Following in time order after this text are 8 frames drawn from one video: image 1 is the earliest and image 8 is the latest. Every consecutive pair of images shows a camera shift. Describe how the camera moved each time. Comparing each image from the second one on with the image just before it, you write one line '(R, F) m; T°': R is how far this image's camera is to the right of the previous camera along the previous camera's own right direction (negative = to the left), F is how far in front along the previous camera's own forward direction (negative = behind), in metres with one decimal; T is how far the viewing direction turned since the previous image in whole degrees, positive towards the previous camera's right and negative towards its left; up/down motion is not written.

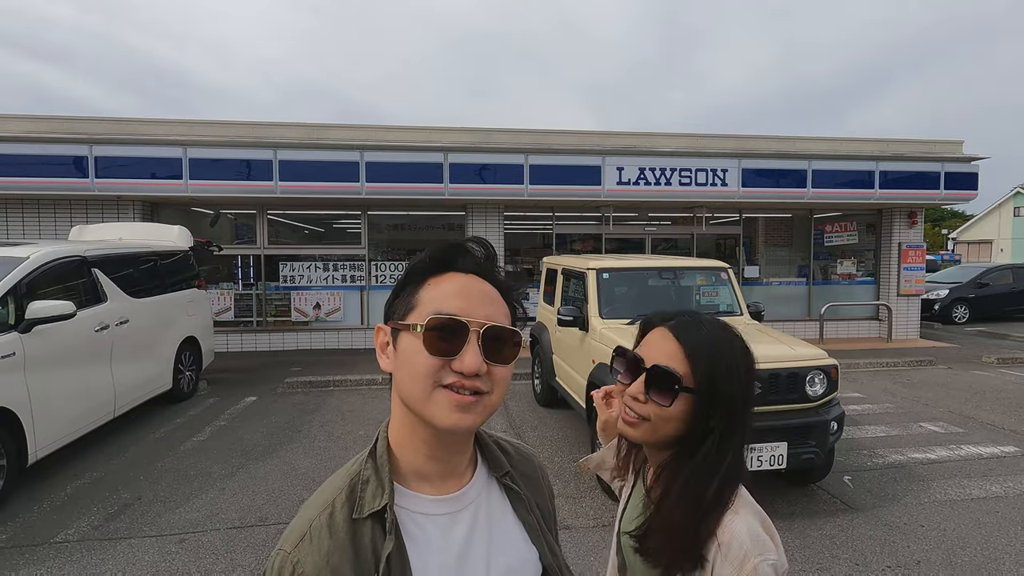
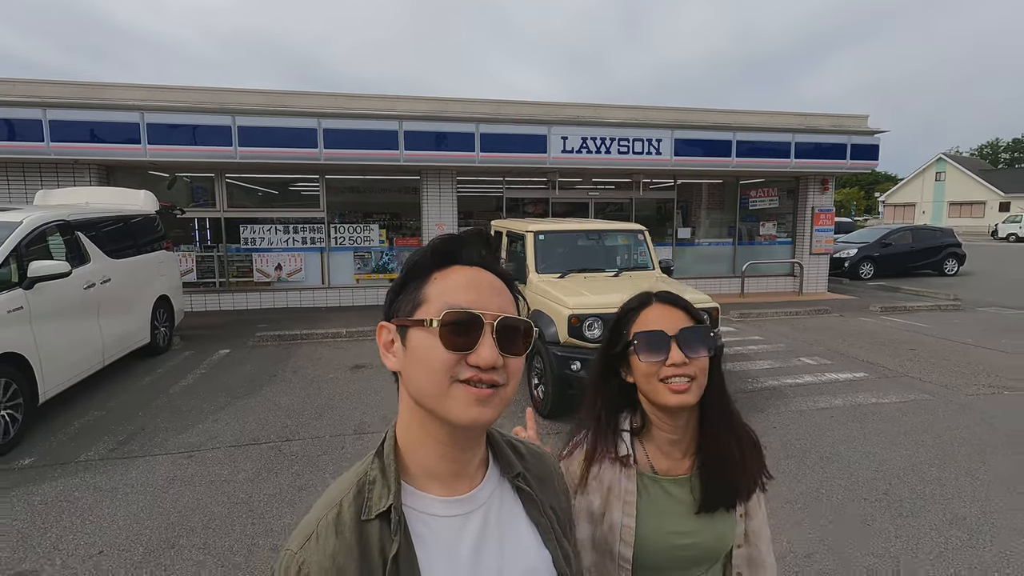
(+0.1, -0.8) m; +5°
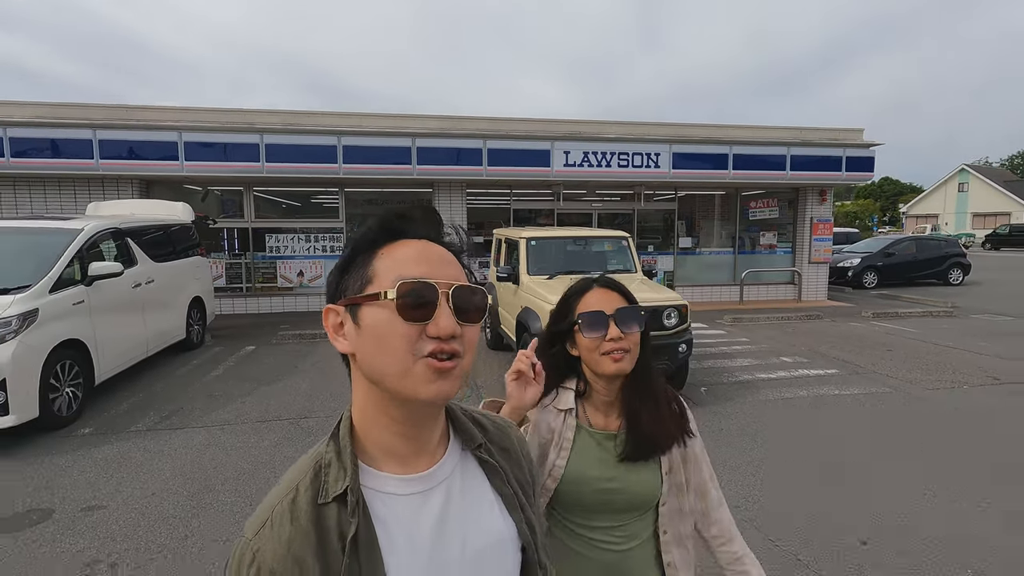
(+0.3, -0.6) m; -2°
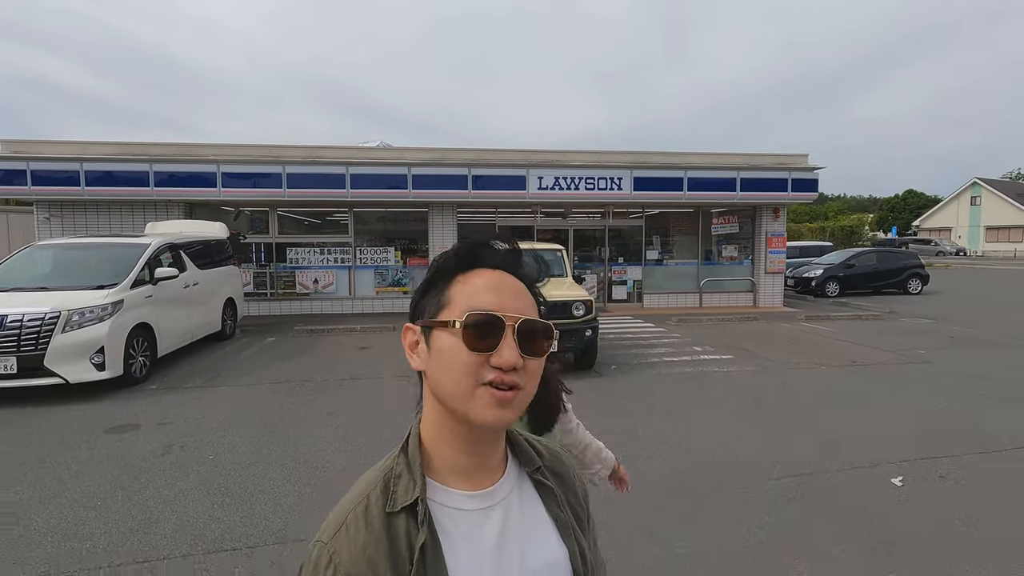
(+1.0, -1.8) m; -2°
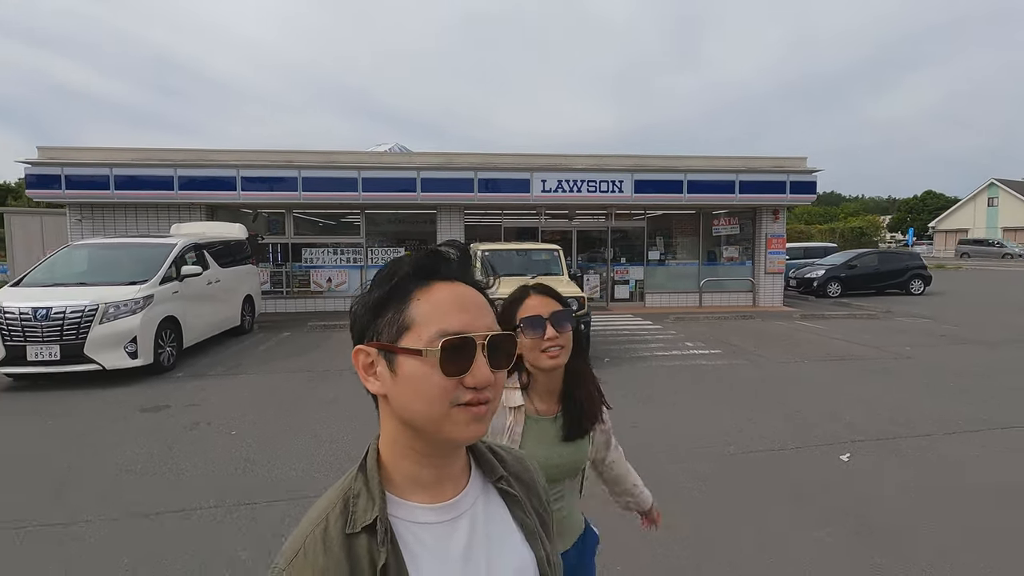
(+0.2, -0.5) m; -1°
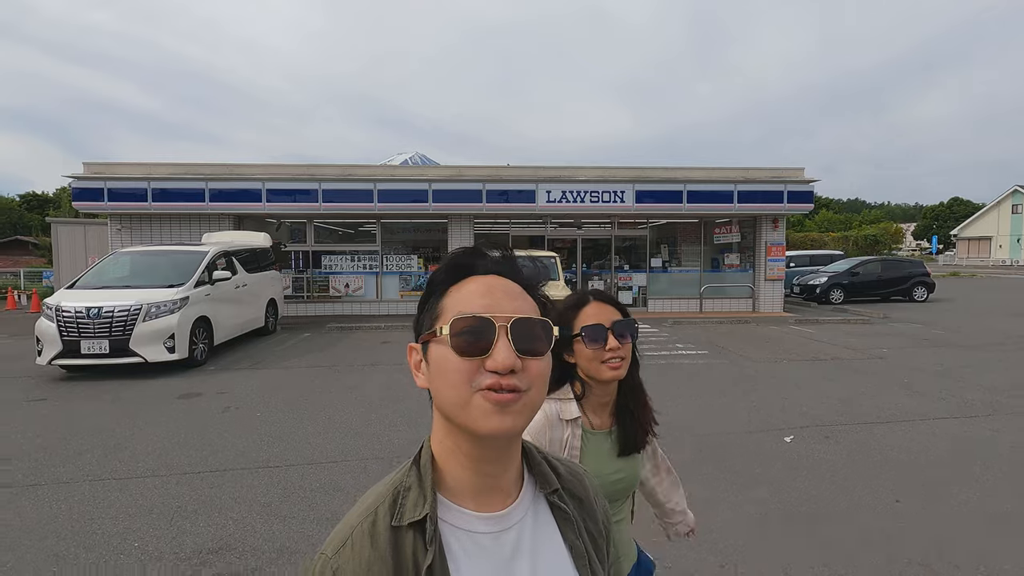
(+0.3, -0.7) m; -2°
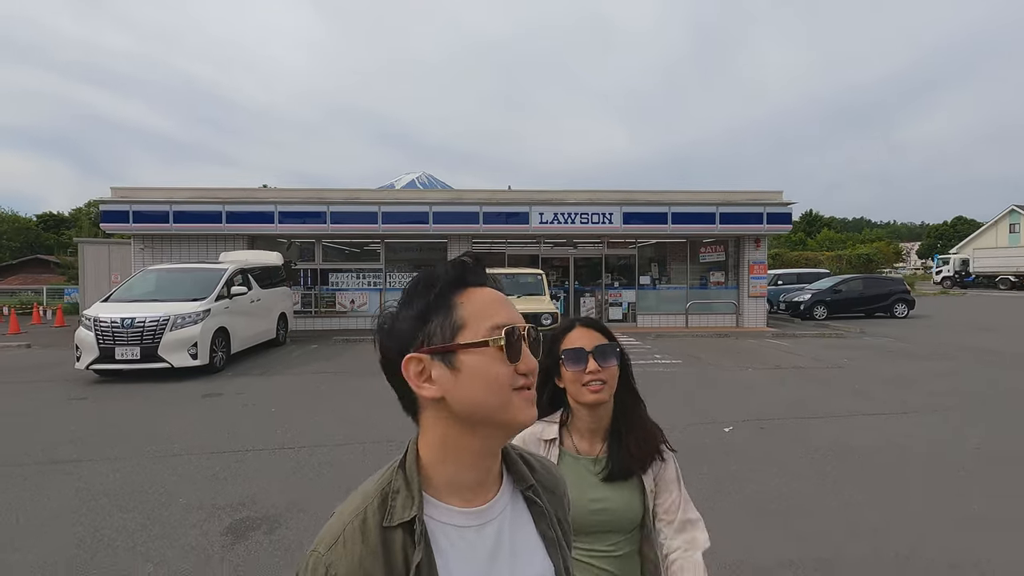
(+0.3, -0.9) m; -1°
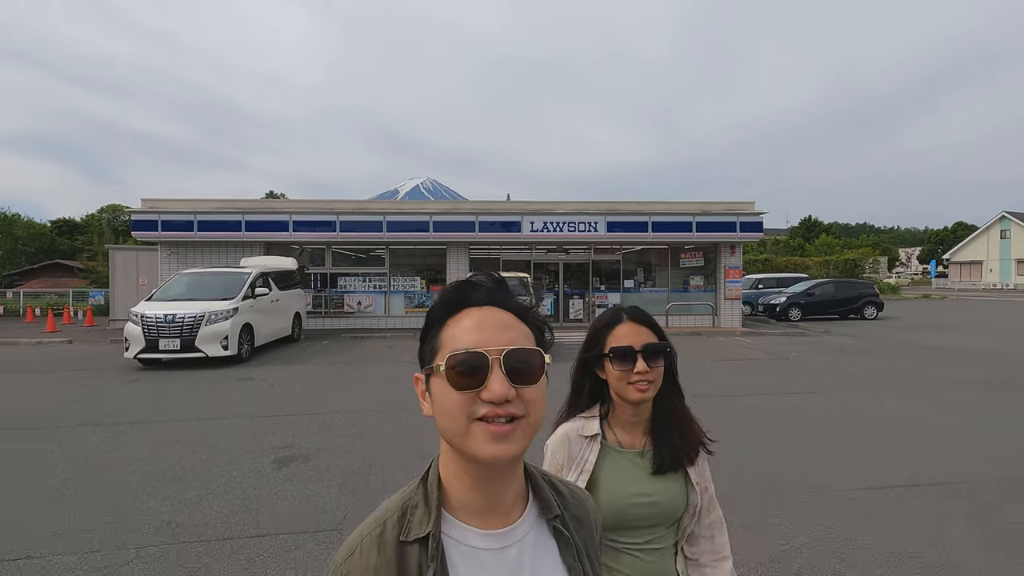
(+0.3, -1.4) m; 0°
